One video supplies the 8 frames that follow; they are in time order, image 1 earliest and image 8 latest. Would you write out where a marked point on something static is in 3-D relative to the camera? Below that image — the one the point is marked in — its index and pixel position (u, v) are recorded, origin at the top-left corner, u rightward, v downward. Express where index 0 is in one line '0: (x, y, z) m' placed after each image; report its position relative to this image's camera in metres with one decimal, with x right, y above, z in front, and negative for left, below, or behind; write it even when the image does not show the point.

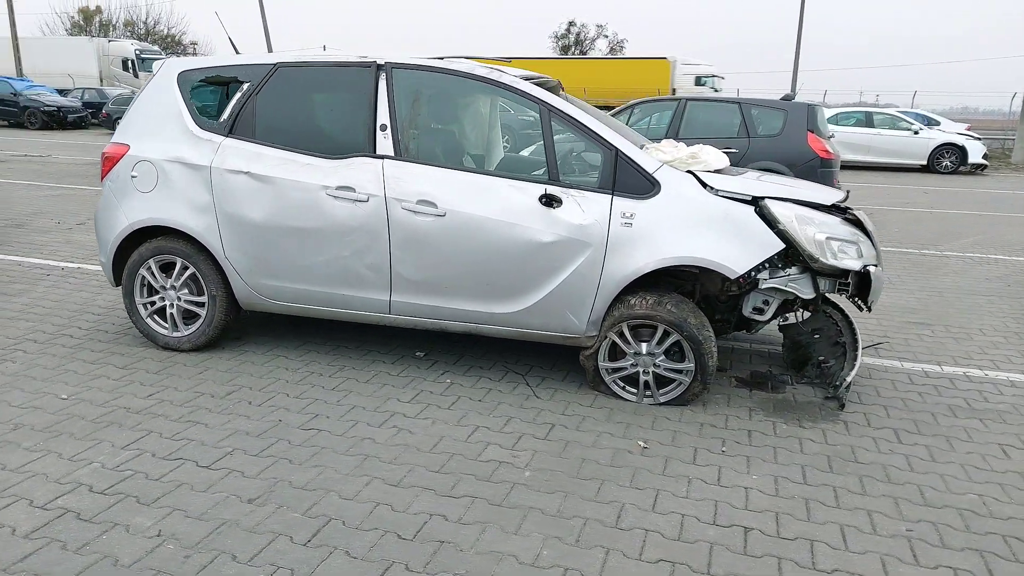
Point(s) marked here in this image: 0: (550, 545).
0: (+0.1, -1.0, +2.8) m
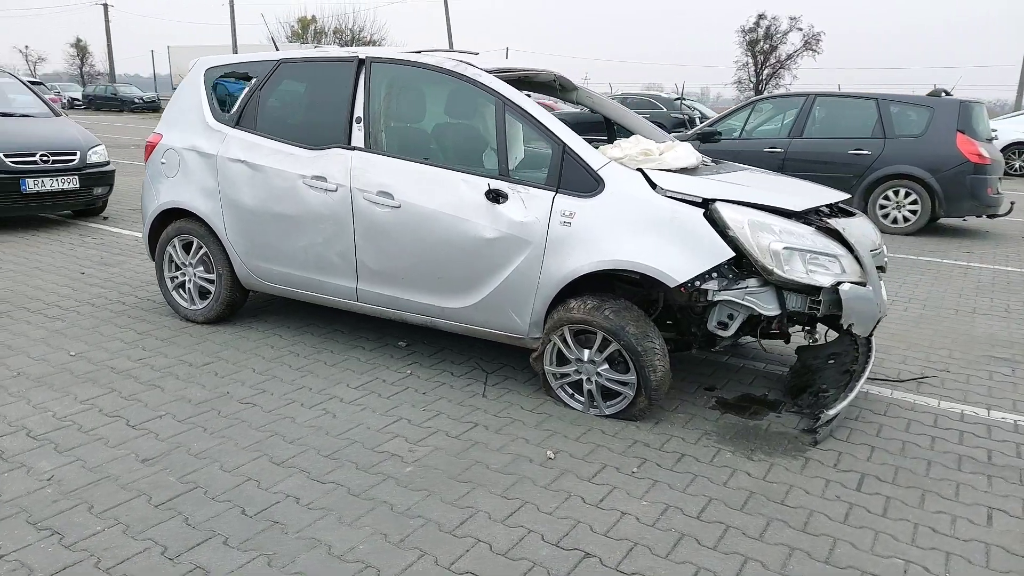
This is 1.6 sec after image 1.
0: (-0.5, -1.0, +2.8) m
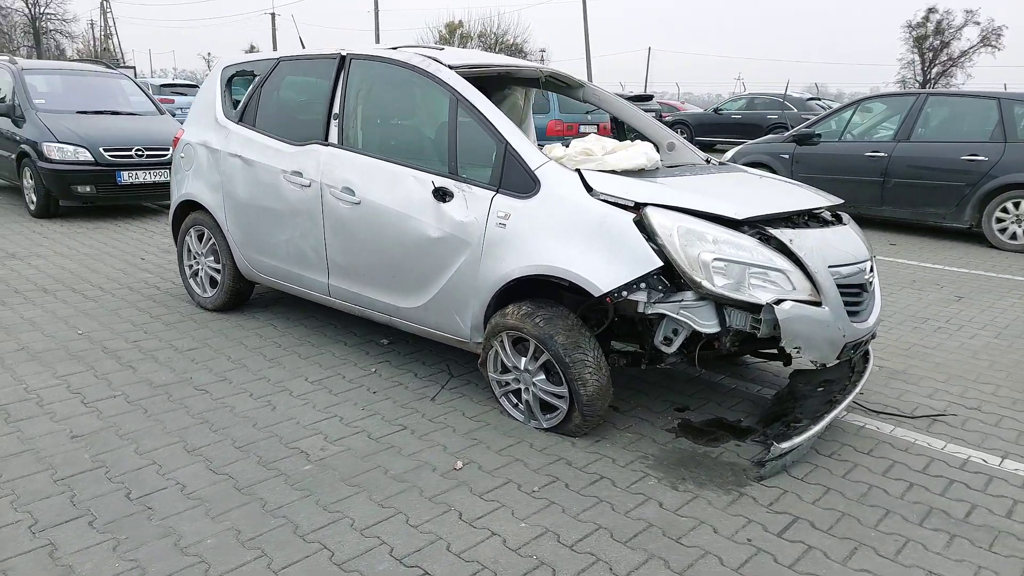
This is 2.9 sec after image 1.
0: (-1.1, -0.9, +2.8) m
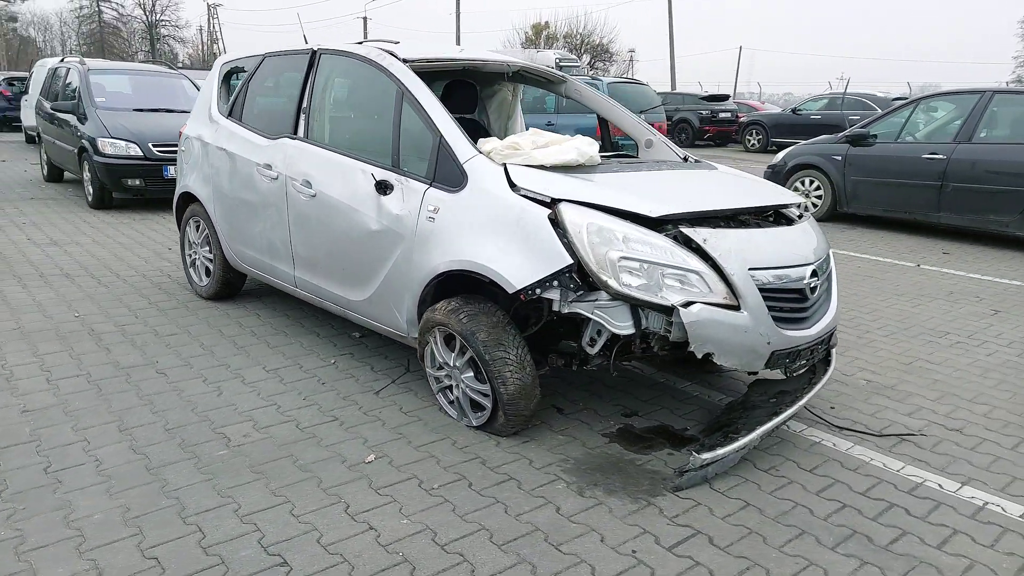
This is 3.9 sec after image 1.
0: (-1.6, -0.9, +2.9) m
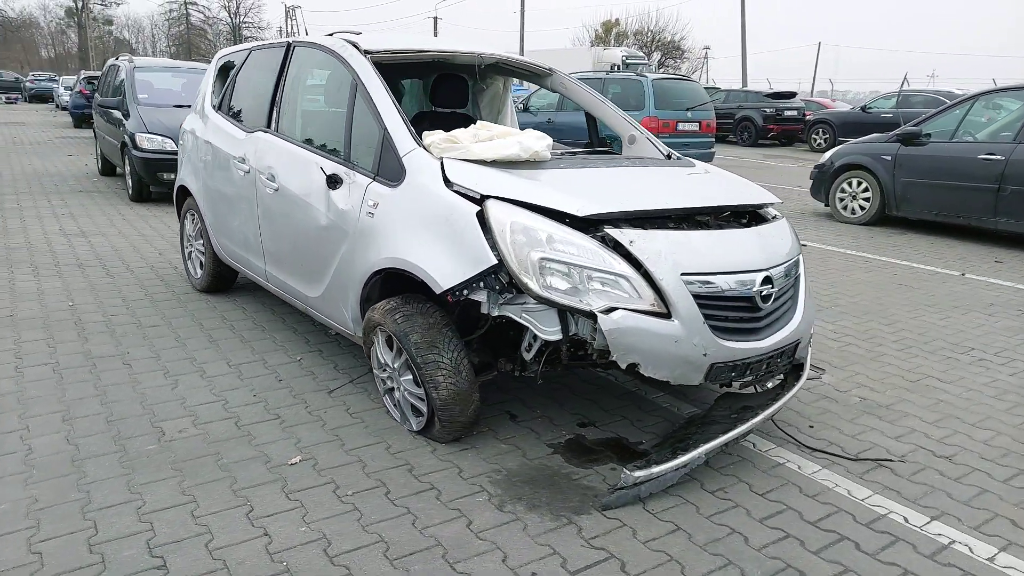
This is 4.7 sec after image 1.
0: (-2.0, -0.8, +2.9) m
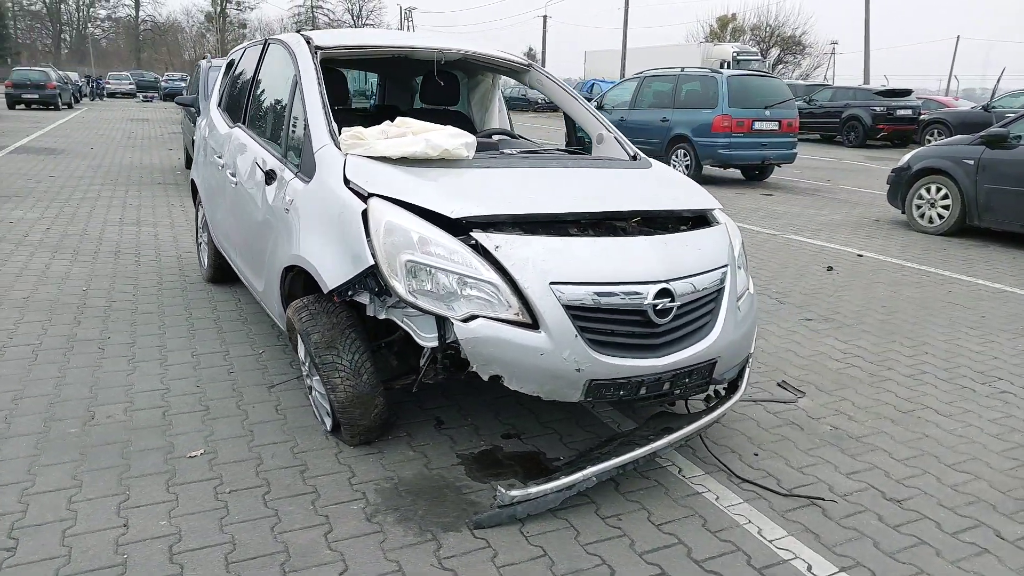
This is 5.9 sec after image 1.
0: (-2.5, -0.8, +3.1) m
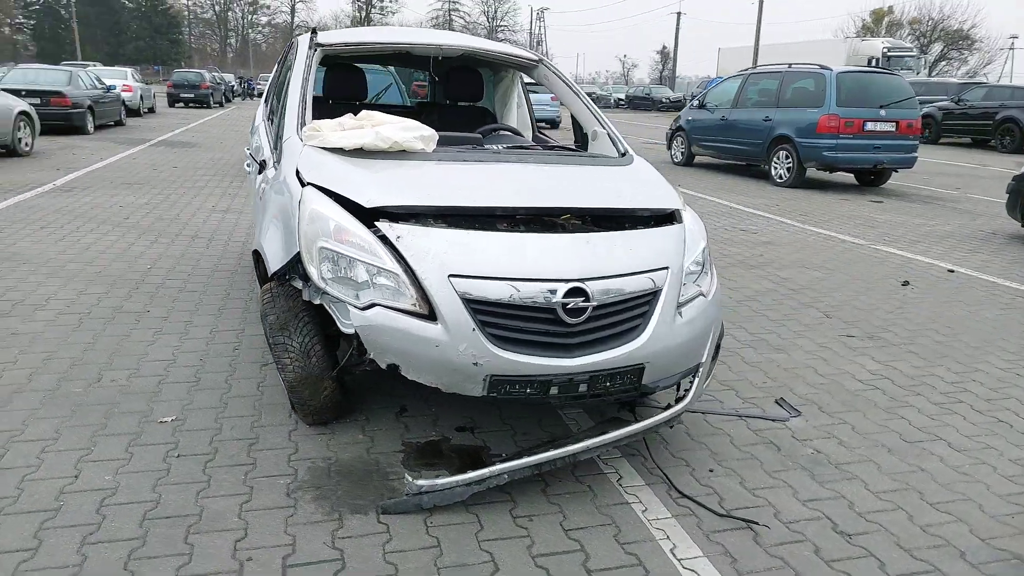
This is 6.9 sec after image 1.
0: (-2.7, -0.6, +3.5) m
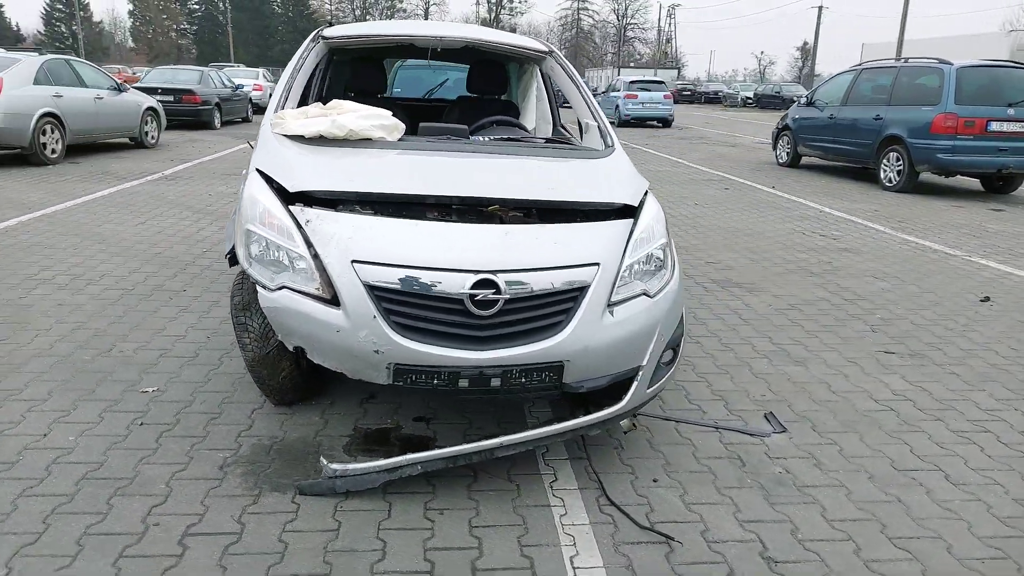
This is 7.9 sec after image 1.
0: (-2.9, -0.5, +4.0) m
